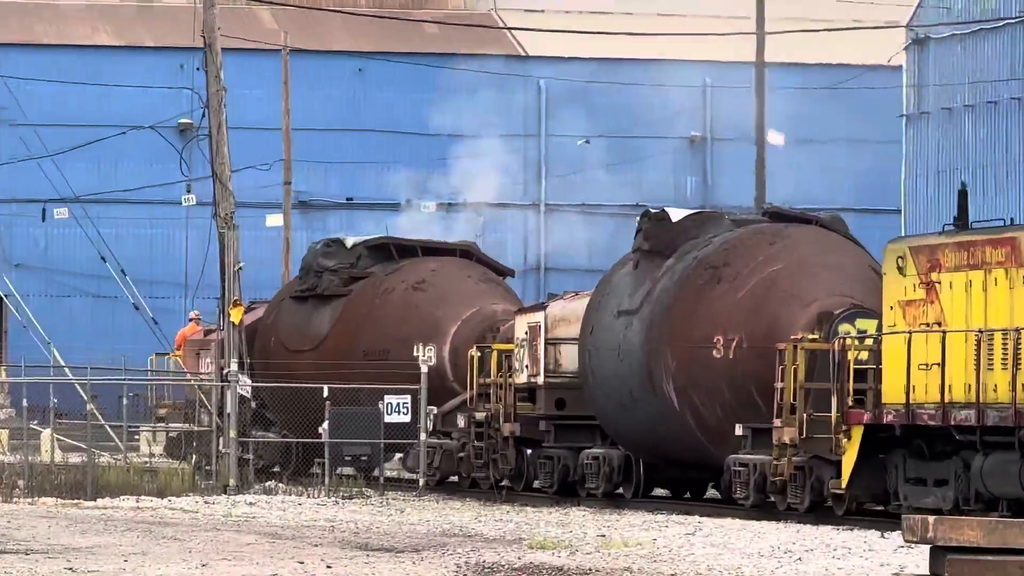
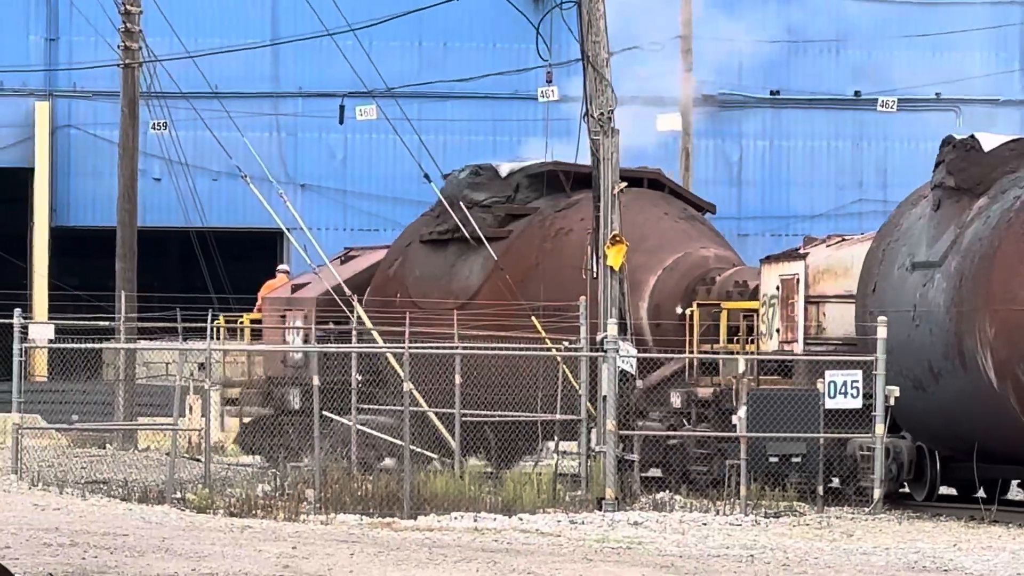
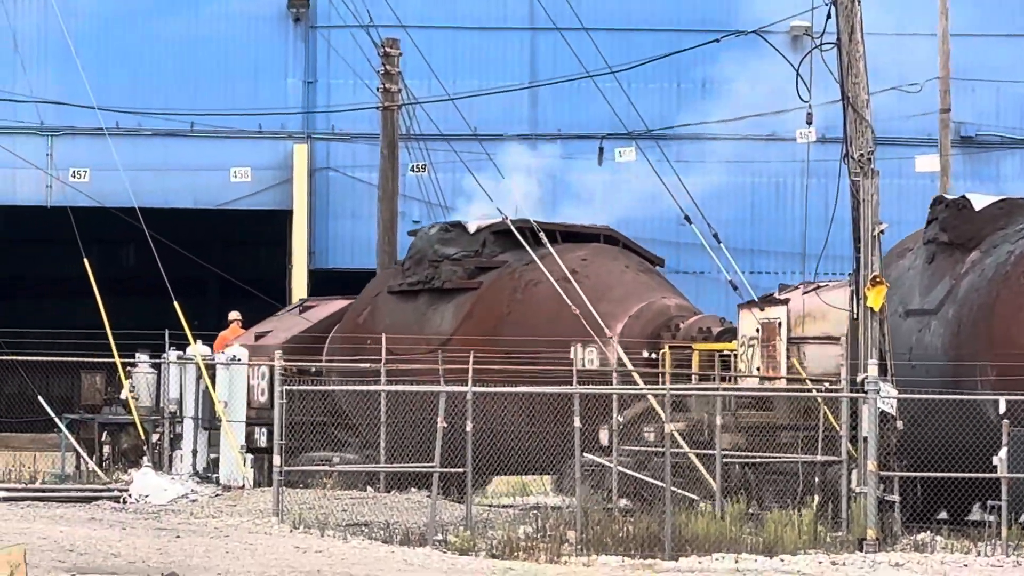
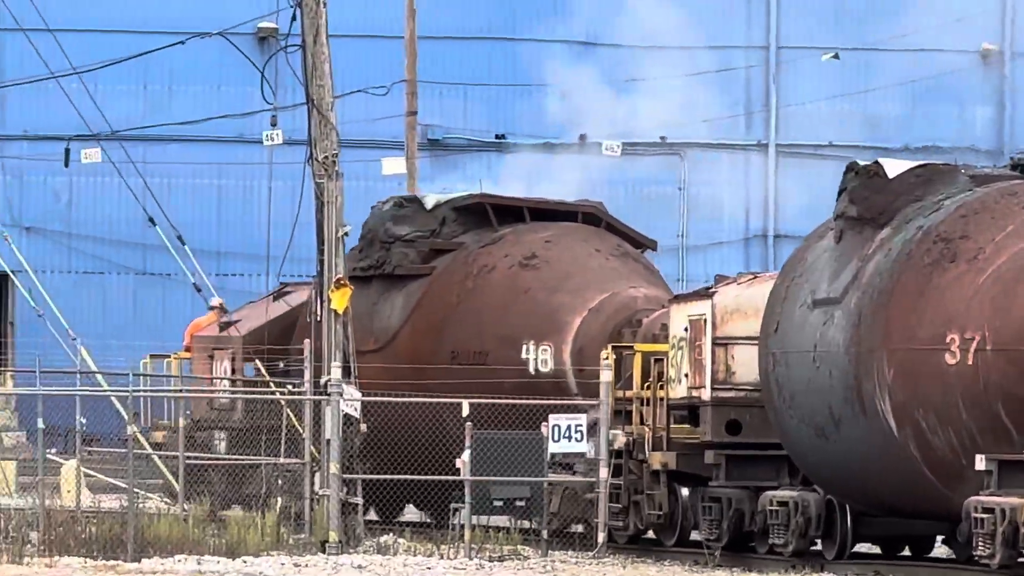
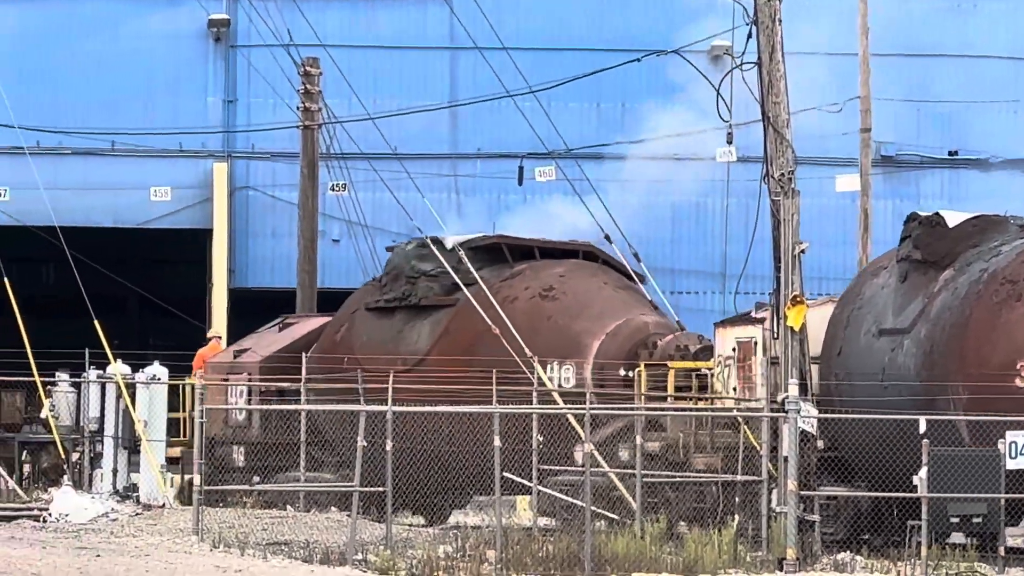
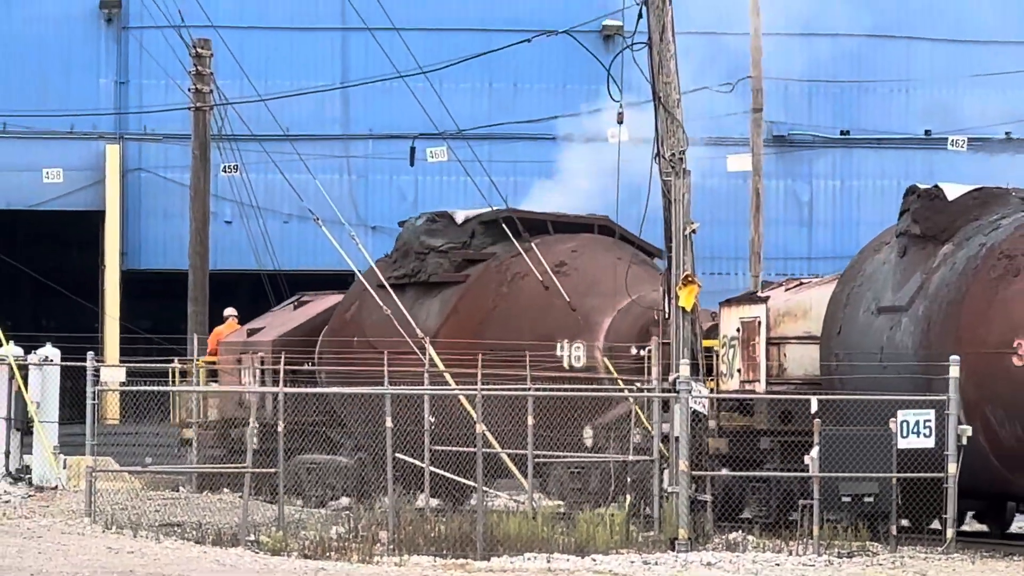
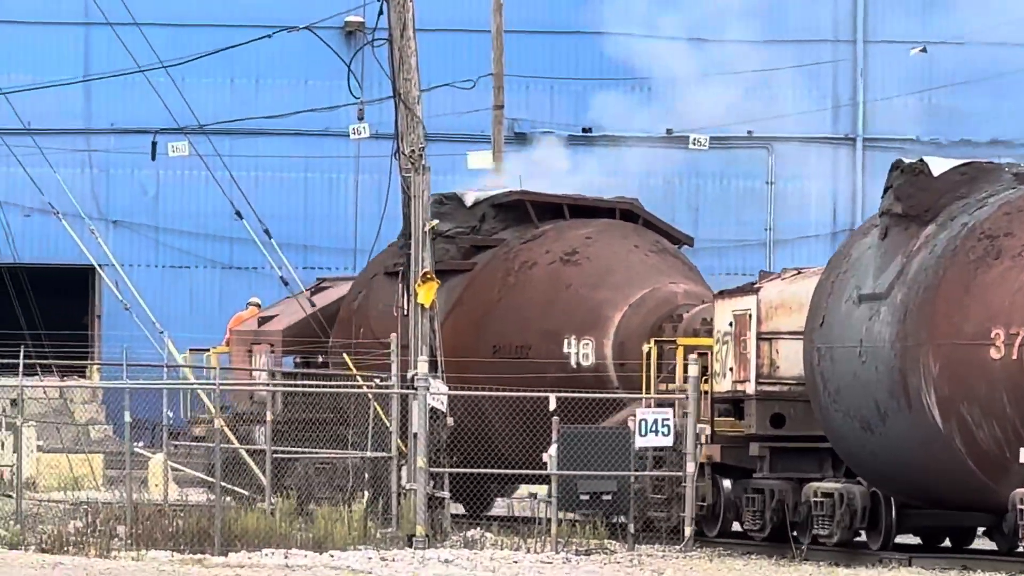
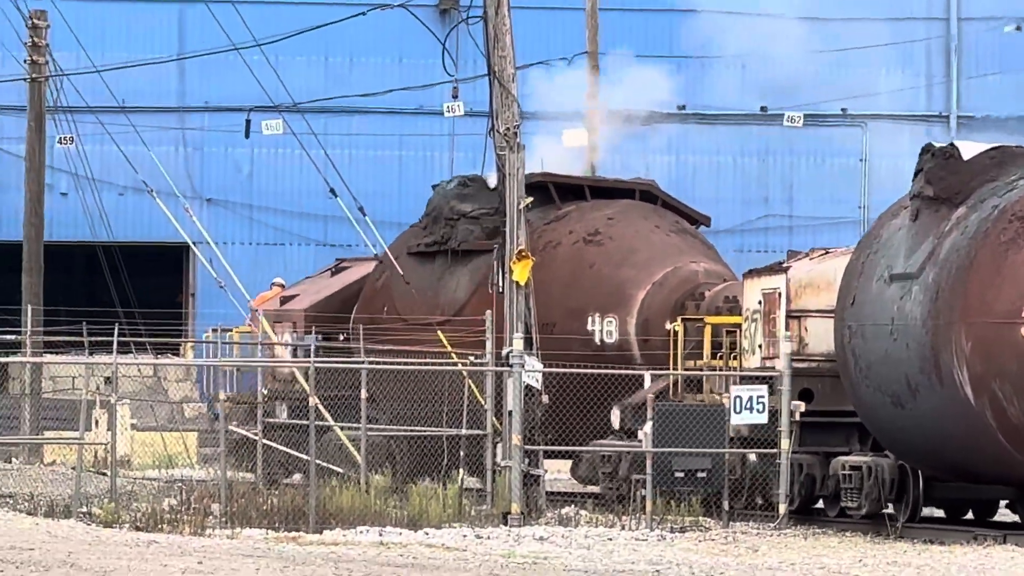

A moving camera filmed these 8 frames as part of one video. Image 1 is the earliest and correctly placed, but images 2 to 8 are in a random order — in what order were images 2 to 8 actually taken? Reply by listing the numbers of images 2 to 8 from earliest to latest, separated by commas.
4, 7, 8, 2, 6, 5, 3
